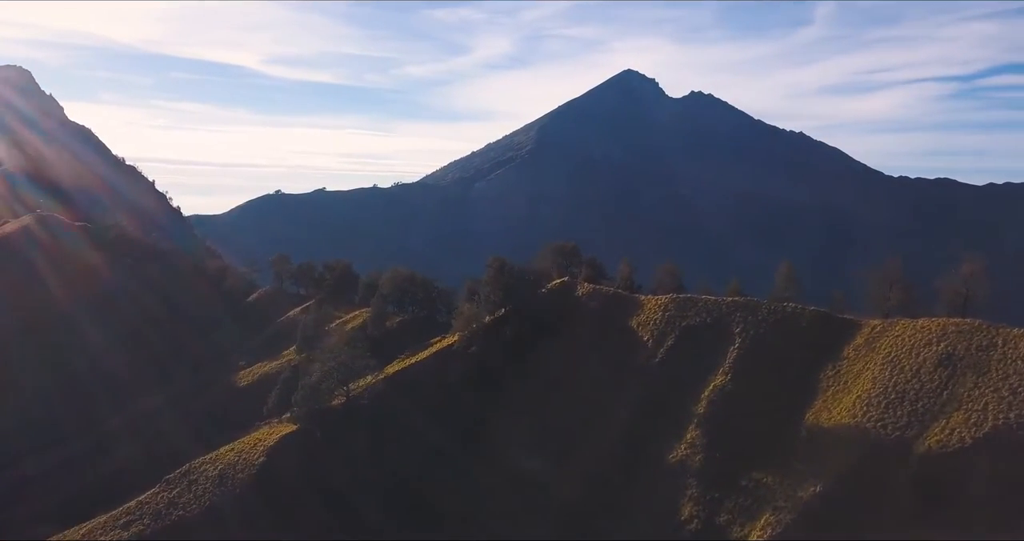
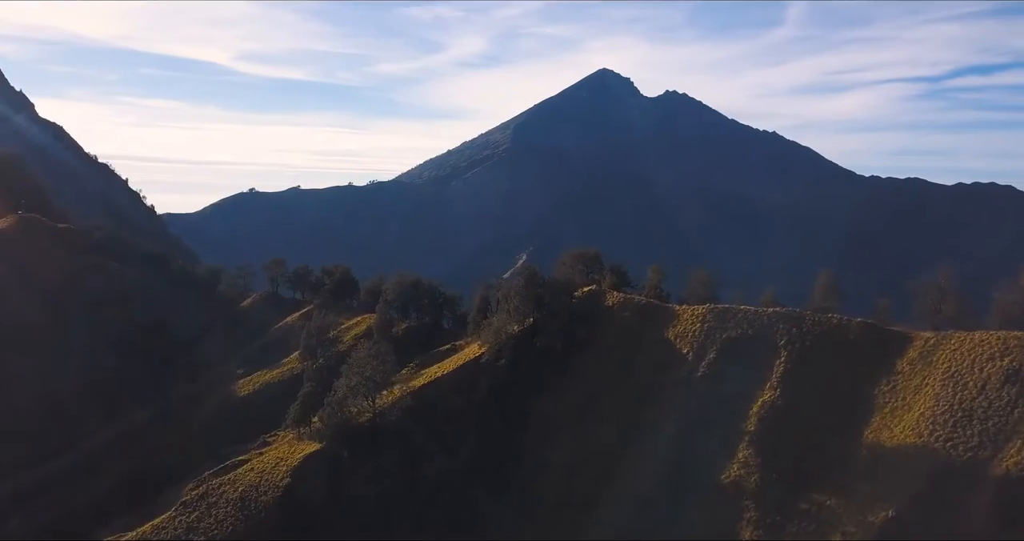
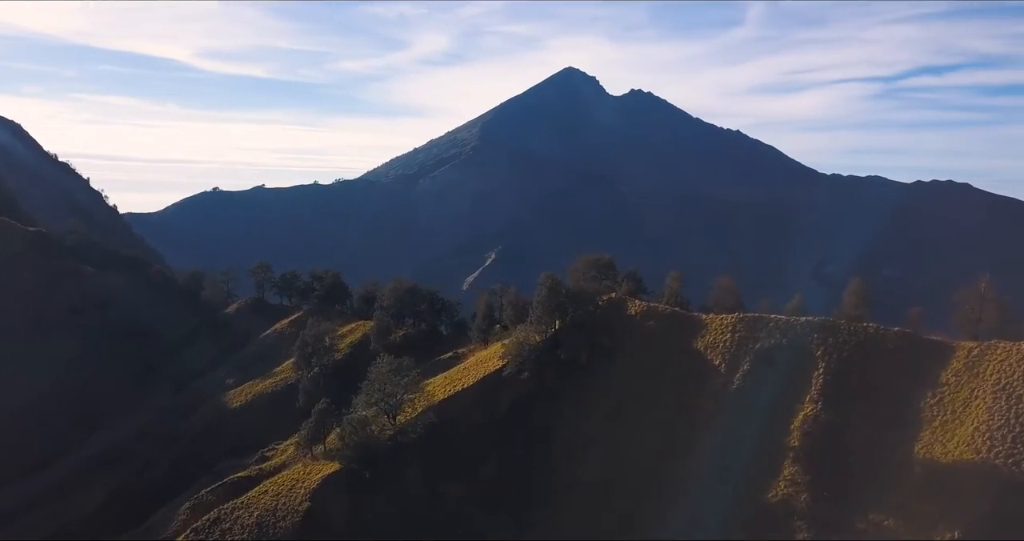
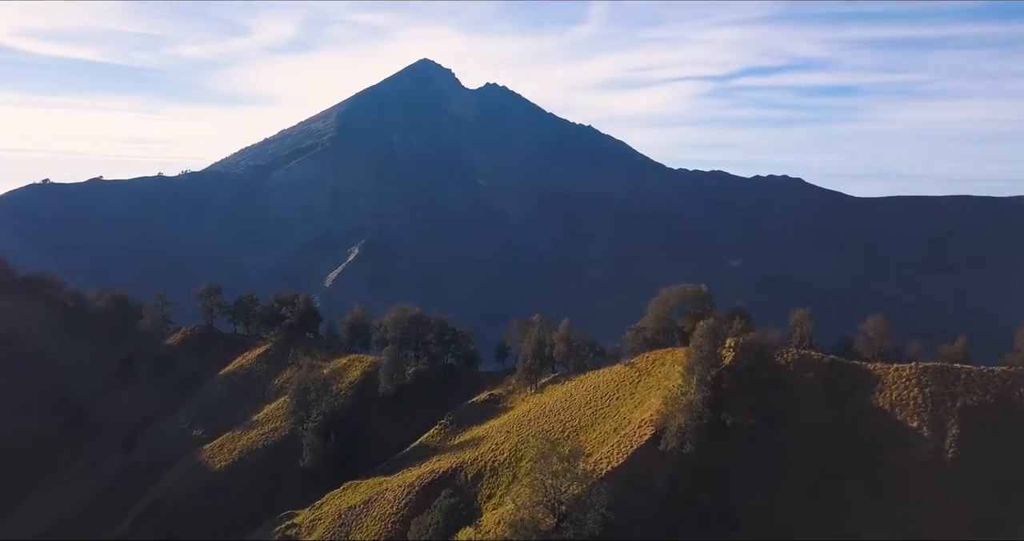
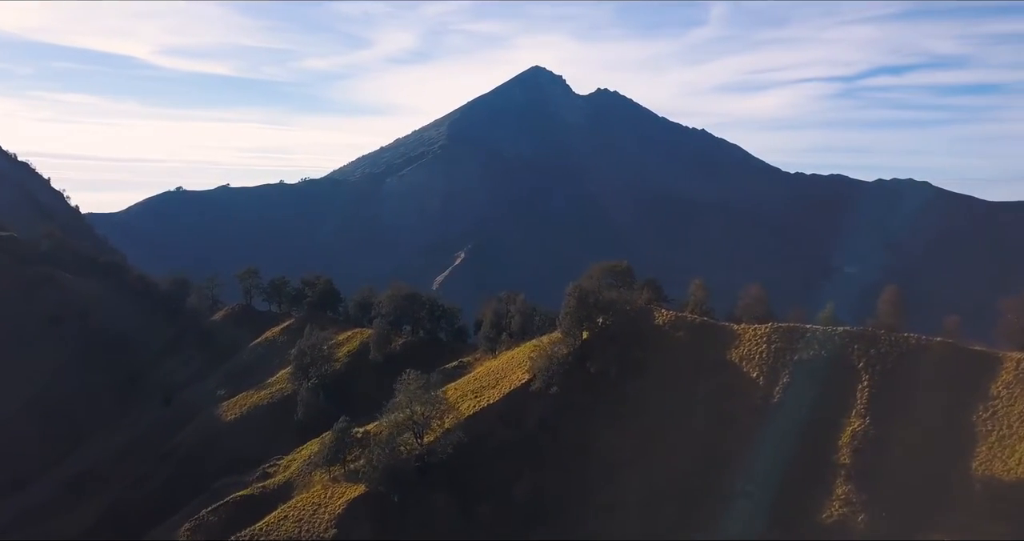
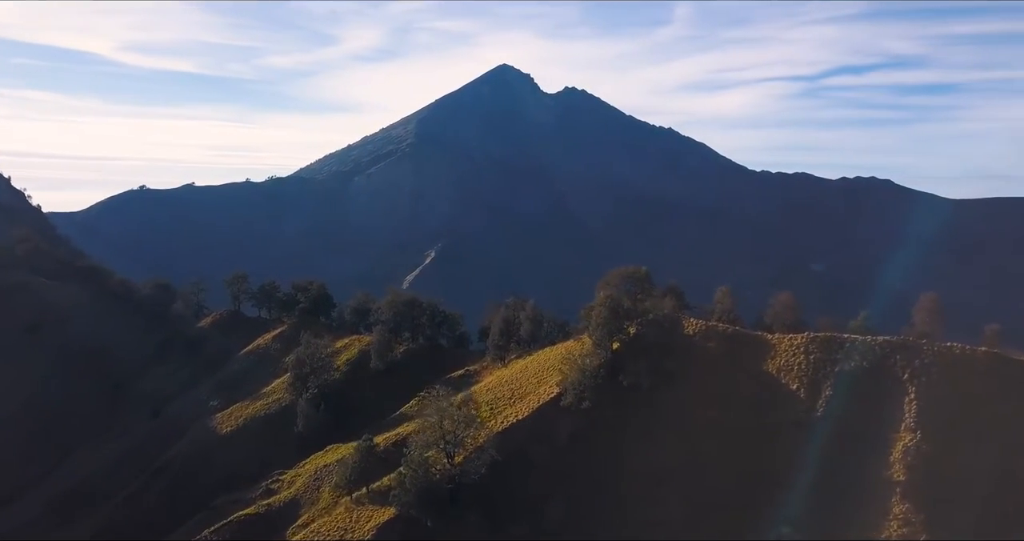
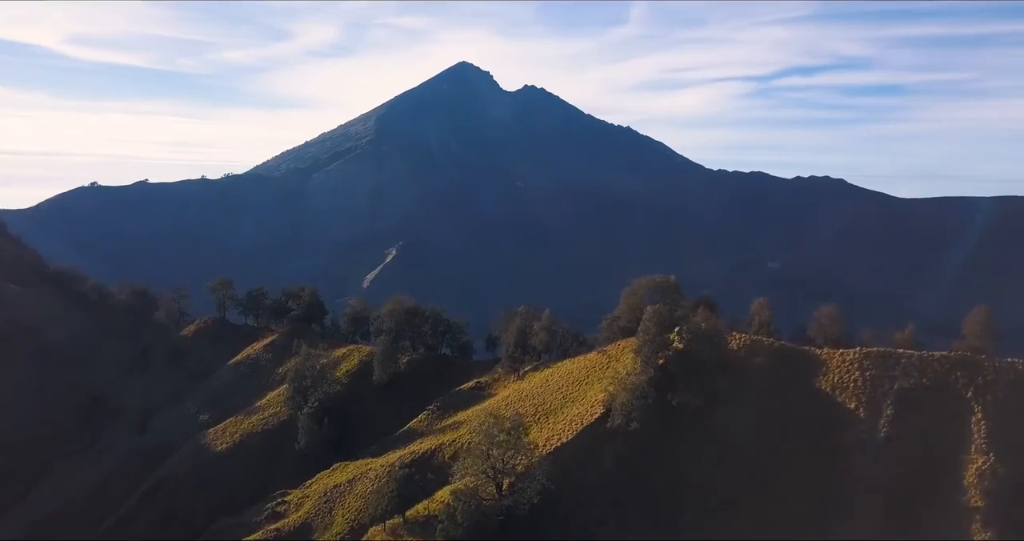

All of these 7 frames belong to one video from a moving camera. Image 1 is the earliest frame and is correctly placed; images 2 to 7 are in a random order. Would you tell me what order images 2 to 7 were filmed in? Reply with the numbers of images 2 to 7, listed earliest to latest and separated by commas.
2, 3, 5, 6, 7, 4
